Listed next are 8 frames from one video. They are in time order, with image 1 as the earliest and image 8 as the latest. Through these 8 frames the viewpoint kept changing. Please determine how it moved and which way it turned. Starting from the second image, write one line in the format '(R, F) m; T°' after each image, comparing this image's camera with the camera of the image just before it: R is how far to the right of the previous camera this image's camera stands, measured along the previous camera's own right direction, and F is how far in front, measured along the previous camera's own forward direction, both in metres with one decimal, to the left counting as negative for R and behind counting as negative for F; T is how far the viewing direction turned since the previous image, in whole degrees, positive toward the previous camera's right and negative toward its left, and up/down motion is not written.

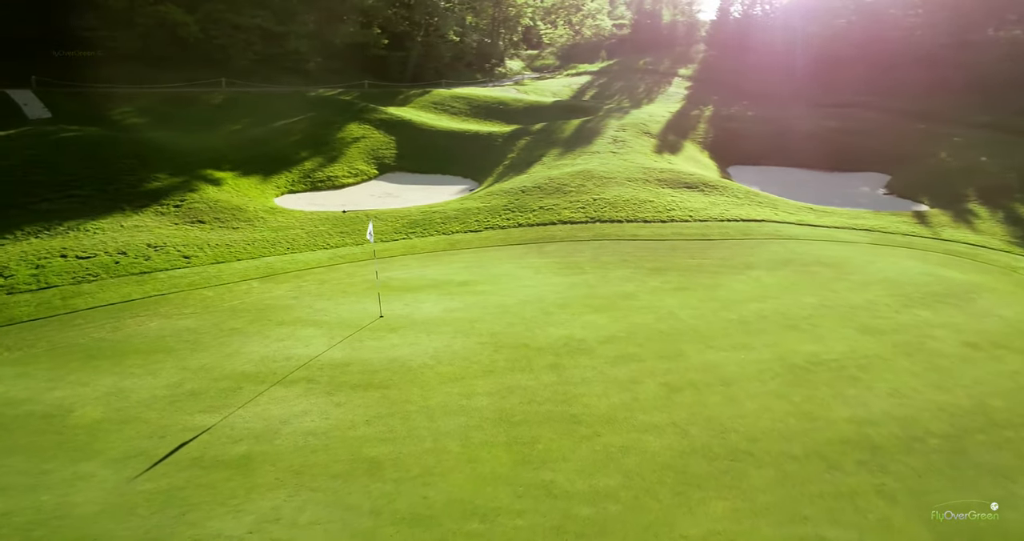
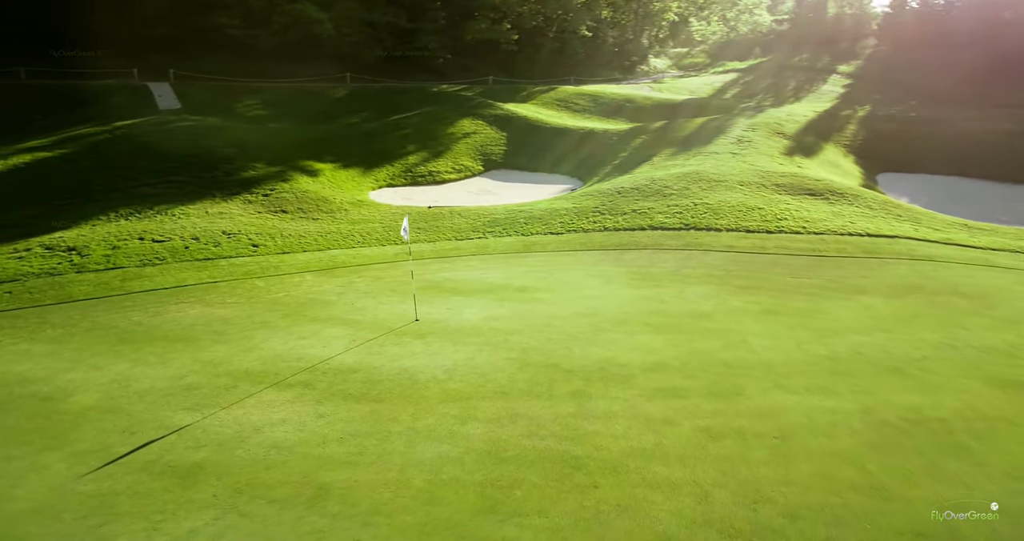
(+1.4, +1.4) m; -12°
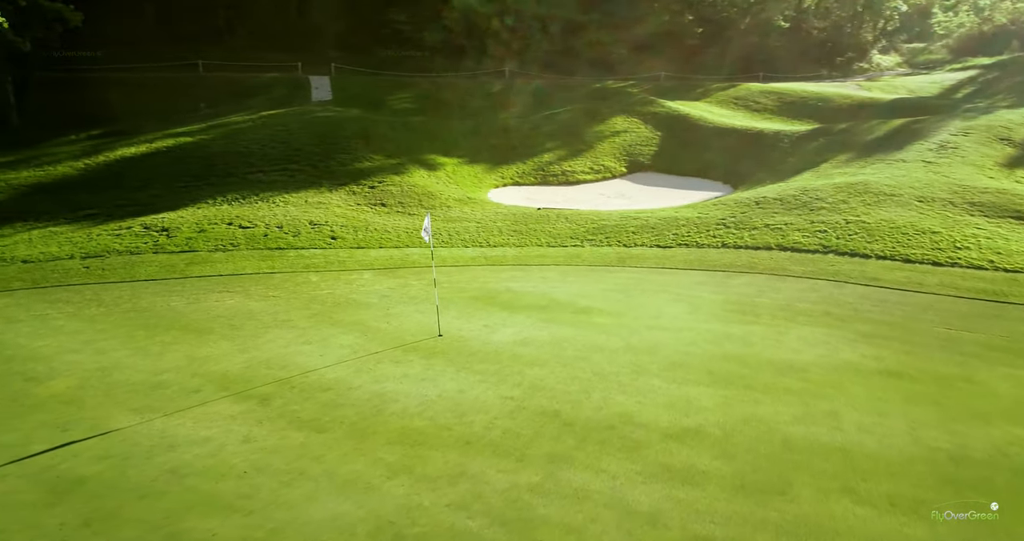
(+2.0, +2.0) m; -17°
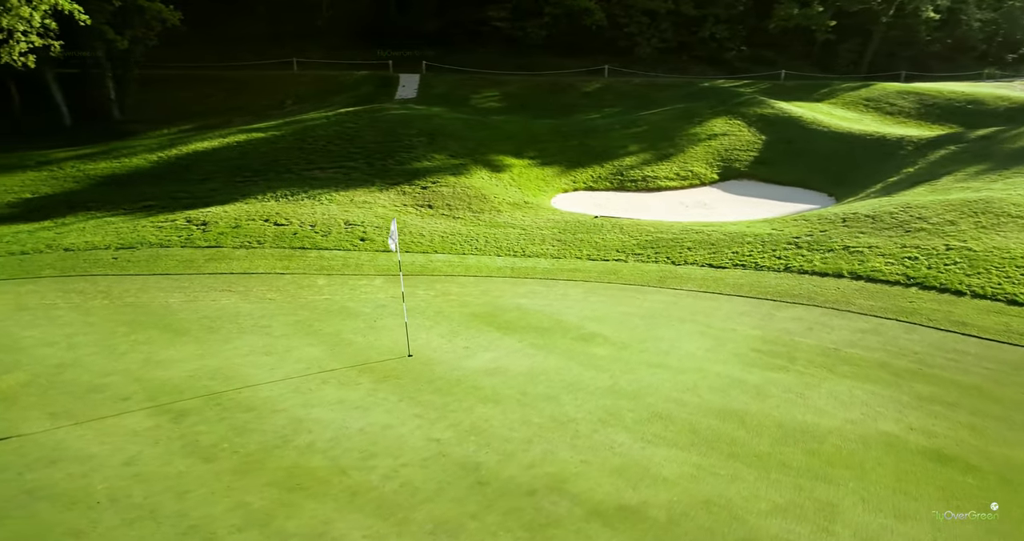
(+1.7, +1.3) m; -11°
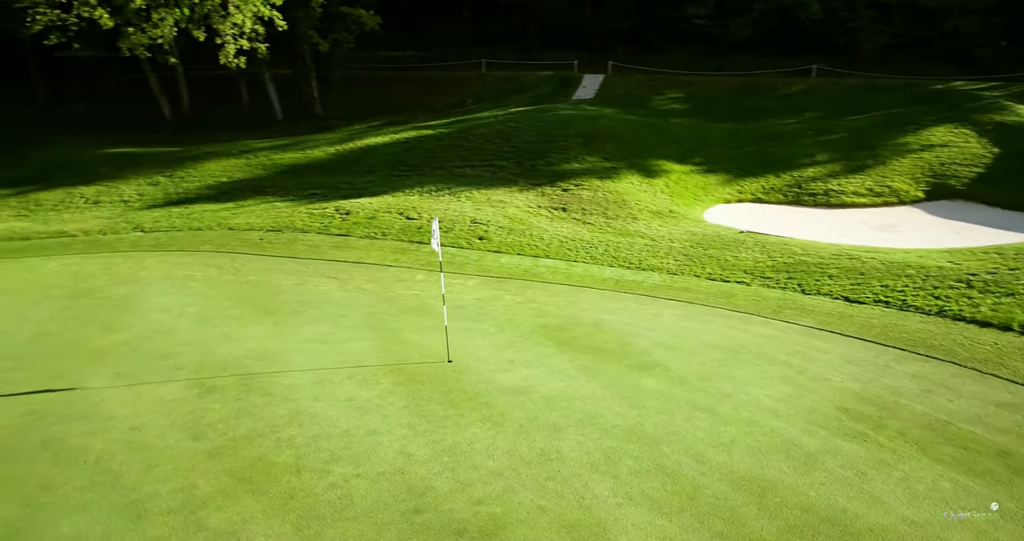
(+1.8, +0.9) m; -18°
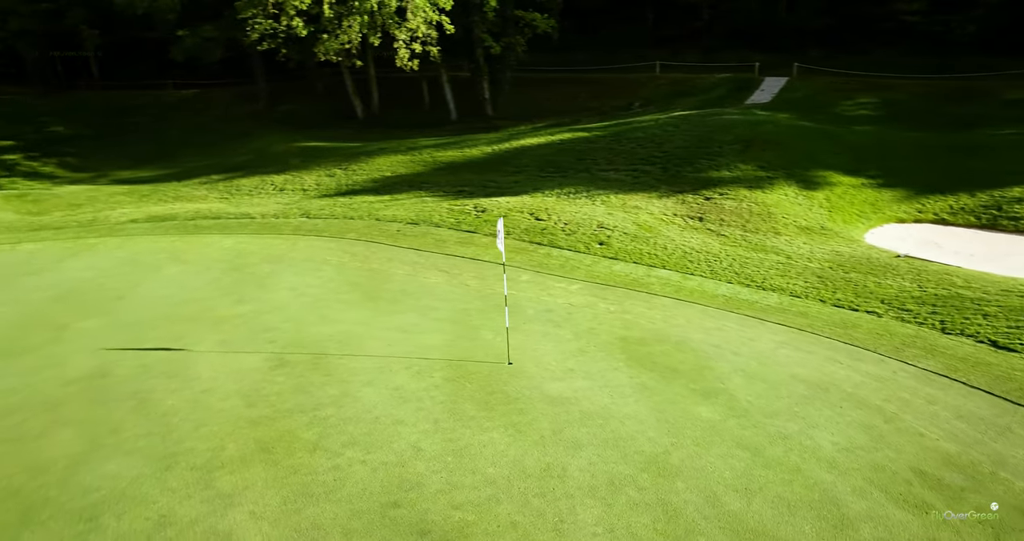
(+1.4, +0.4) m; -16°
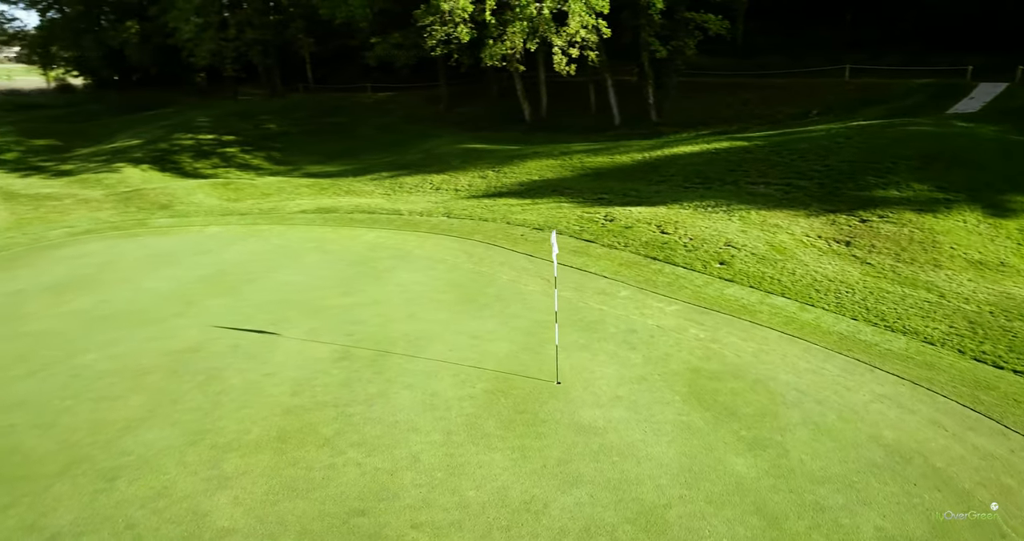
(+1.4, +0.5) m; -16°
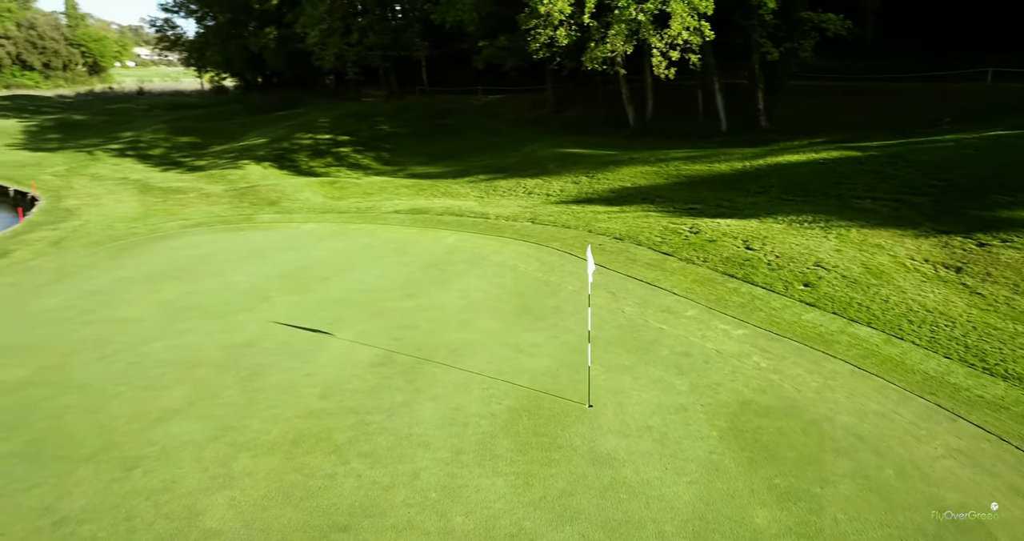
(+0.8, +0.3) m; -10°
